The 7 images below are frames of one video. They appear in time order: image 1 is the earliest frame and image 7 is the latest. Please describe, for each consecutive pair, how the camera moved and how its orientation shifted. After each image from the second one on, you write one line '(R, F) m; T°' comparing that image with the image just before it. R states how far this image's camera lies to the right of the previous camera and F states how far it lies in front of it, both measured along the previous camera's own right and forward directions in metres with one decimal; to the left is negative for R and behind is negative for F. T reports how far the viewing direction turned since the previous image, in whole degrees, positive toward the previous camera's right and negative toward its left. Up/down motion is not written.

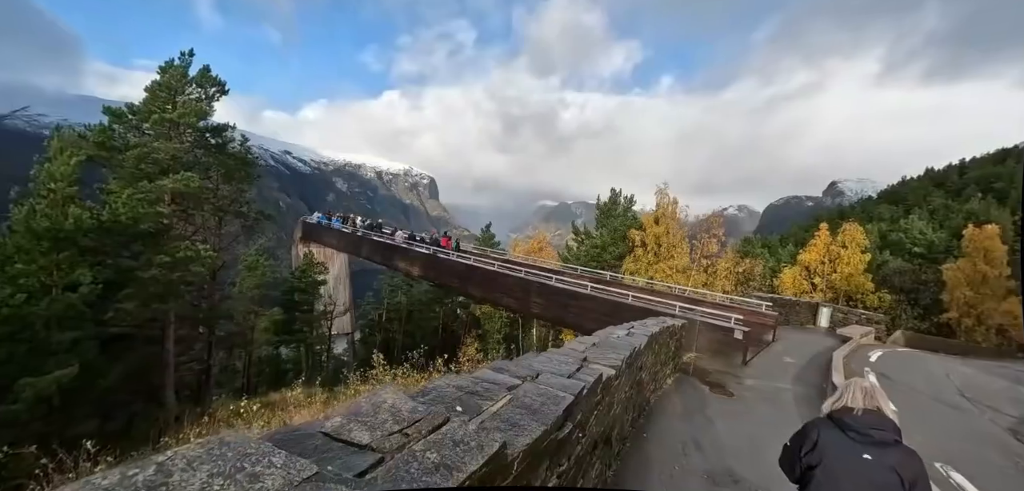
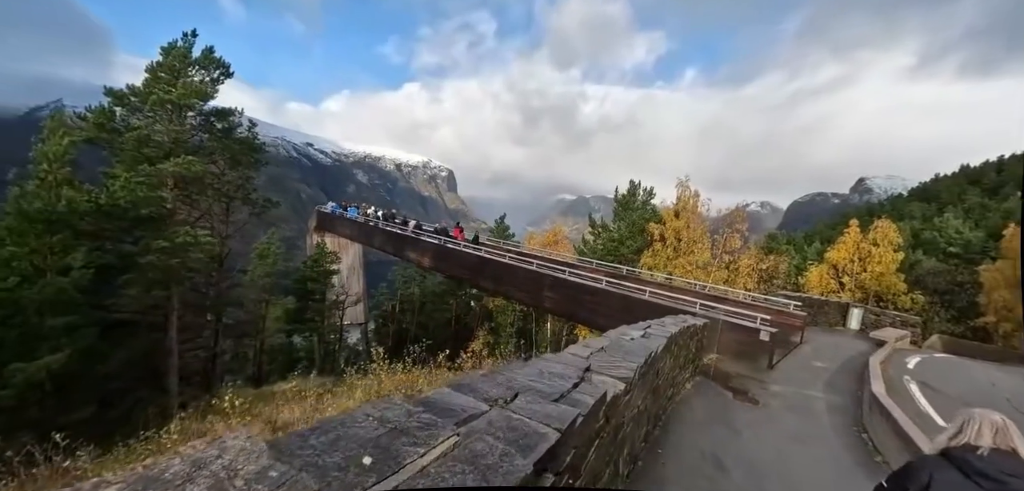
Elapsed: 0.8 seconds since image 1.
(+0.2, +0.6) m; -2°
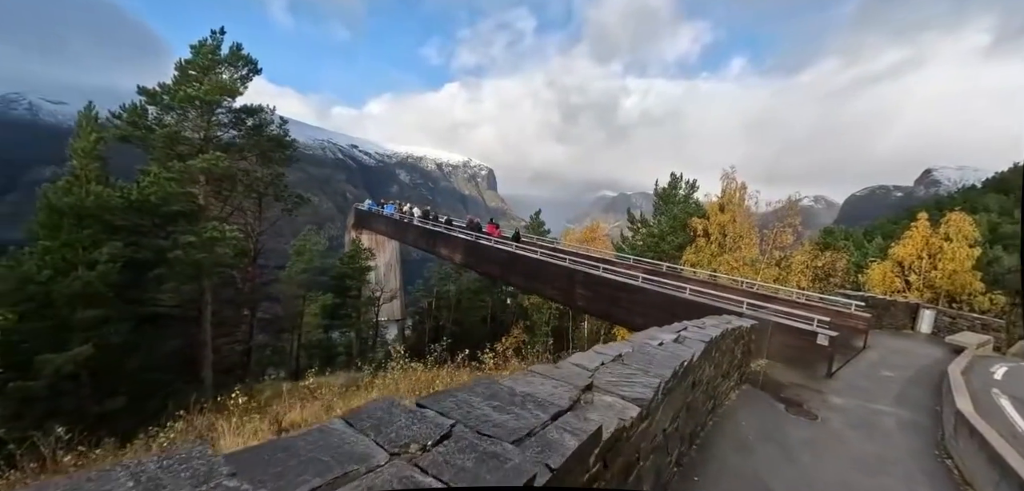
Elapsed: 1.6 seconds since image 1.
(+0.3, +0.6) m; -5°
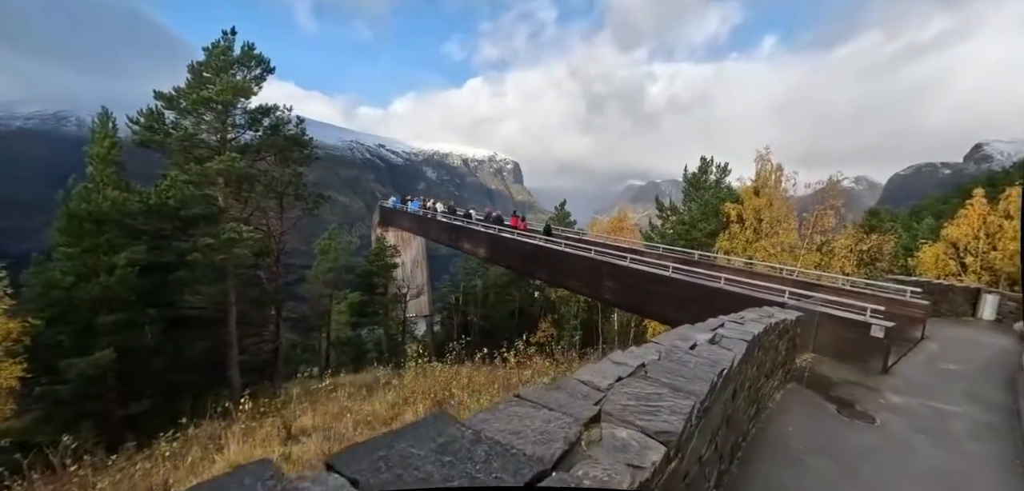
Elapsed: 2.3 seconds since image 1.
(+0.2, +0.5) m; -4°
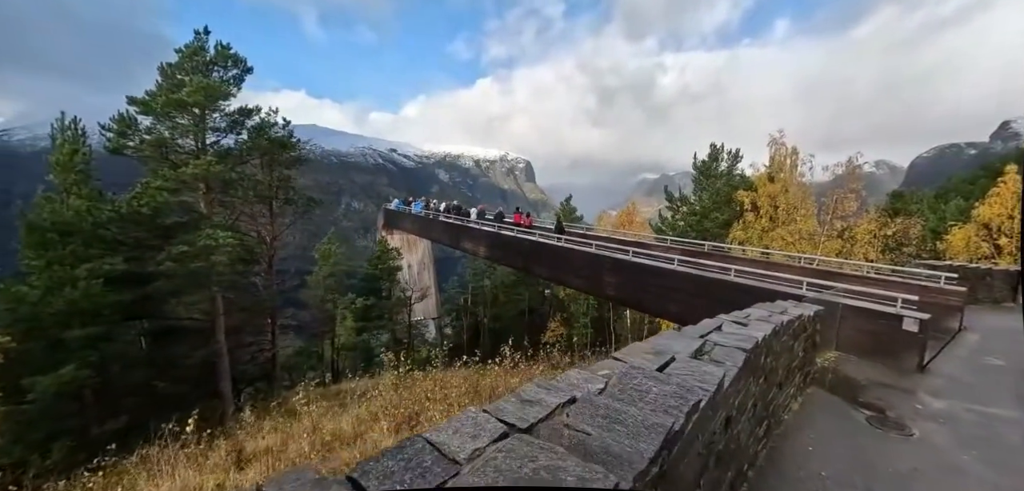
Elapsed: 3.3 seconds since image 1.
(+0.5, +0.7) m; -2°
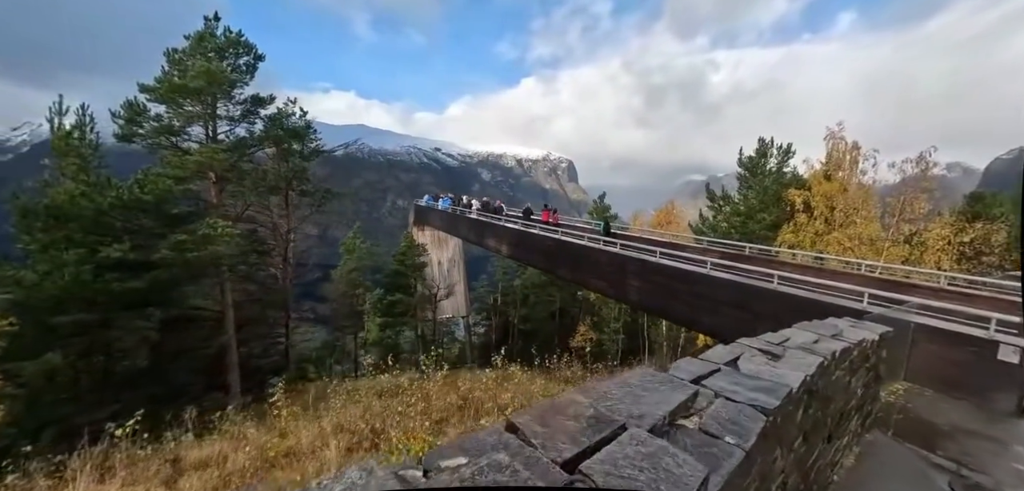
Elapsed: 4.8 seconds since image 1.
(+0.6, +0.9) m; -5°
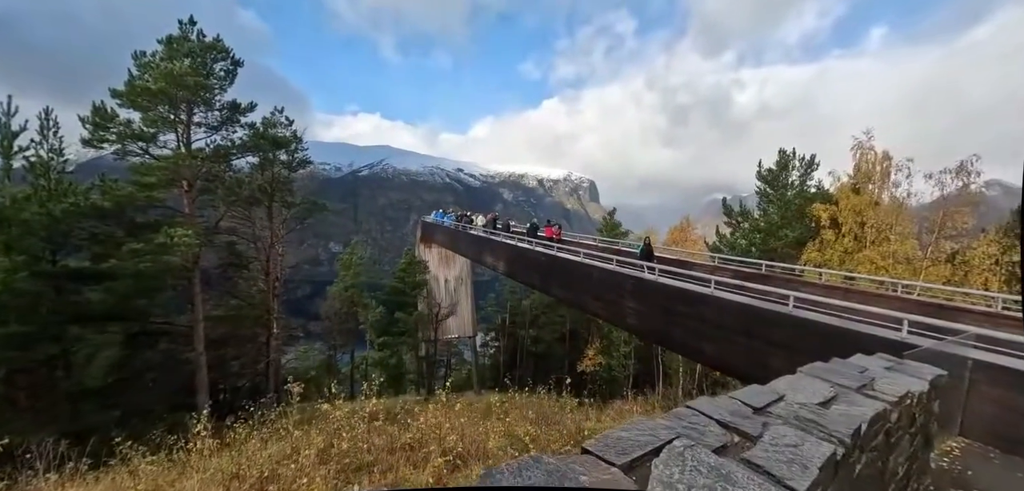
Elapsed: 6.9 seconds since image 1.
(+0.8, +1.0) m; -3°
